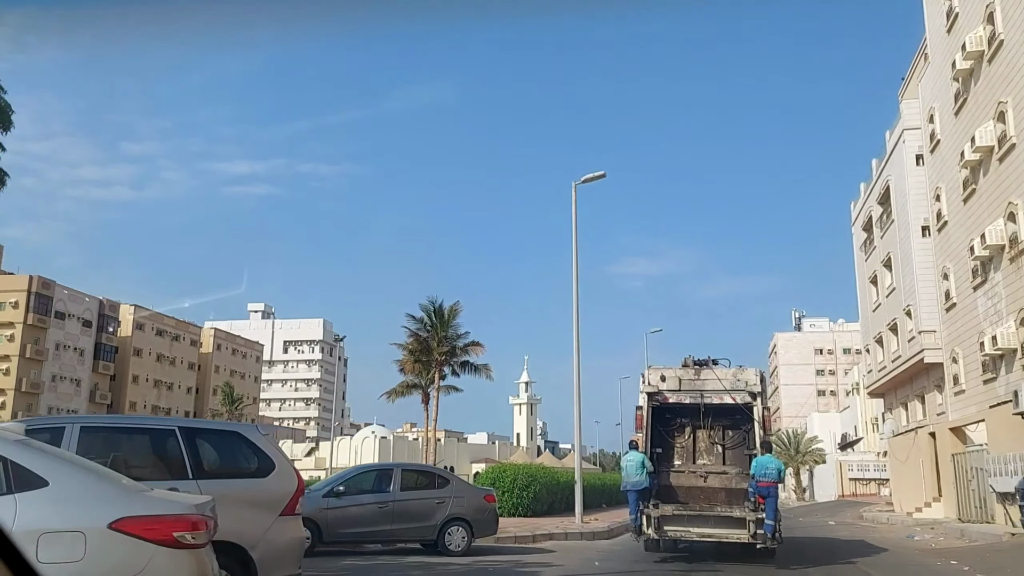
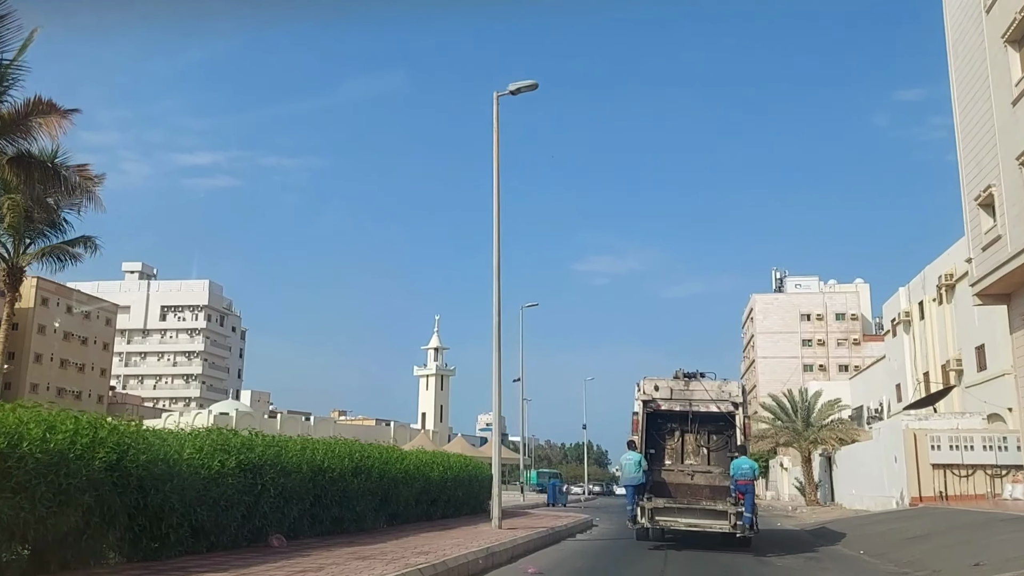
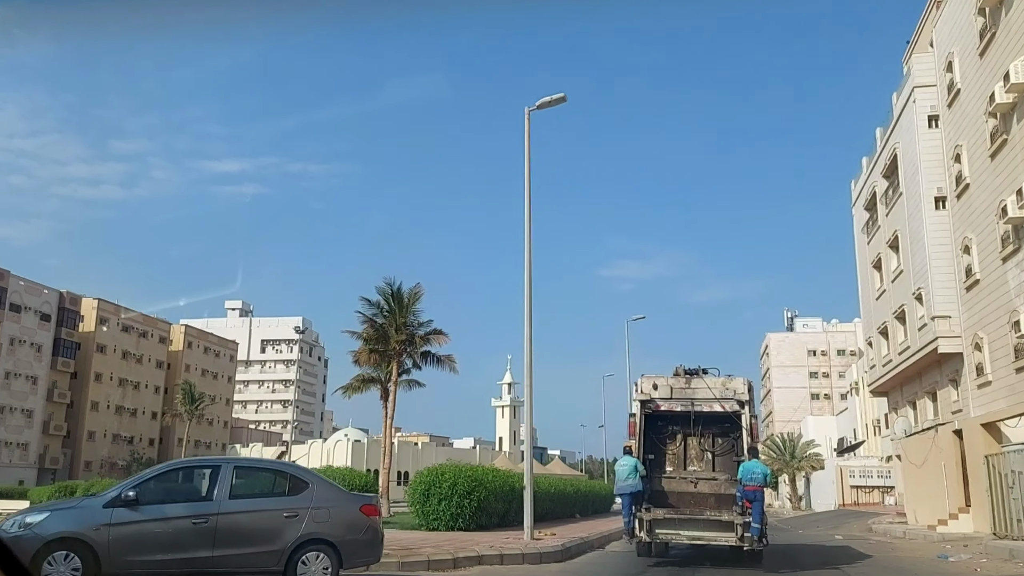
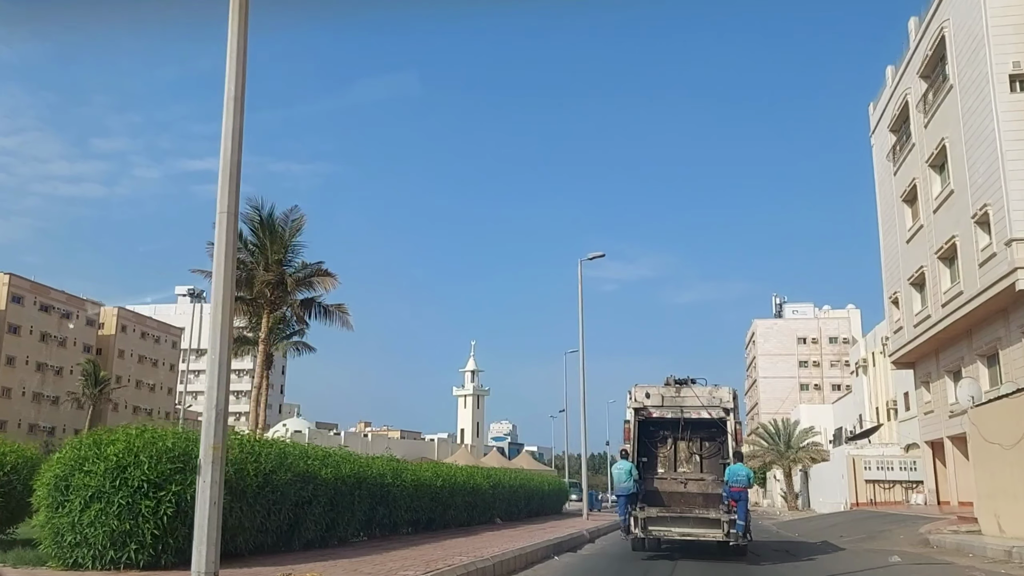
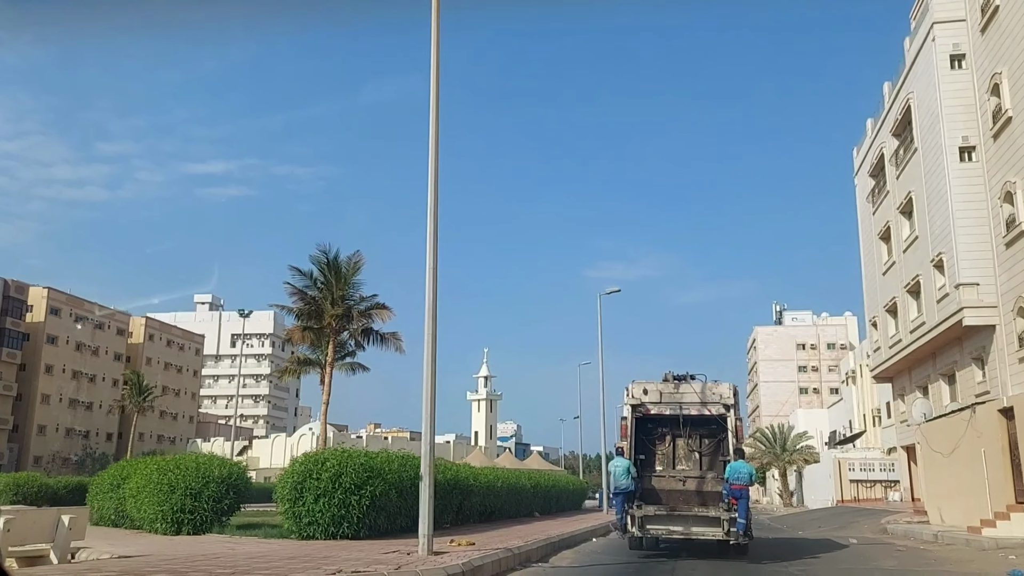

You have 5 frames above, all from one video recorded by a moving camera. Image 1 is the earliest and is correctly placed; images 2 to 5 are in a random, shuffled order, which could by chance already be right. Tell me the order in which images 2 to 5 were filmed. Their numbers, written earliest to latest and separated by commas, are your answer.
3, 5, 4, 2
